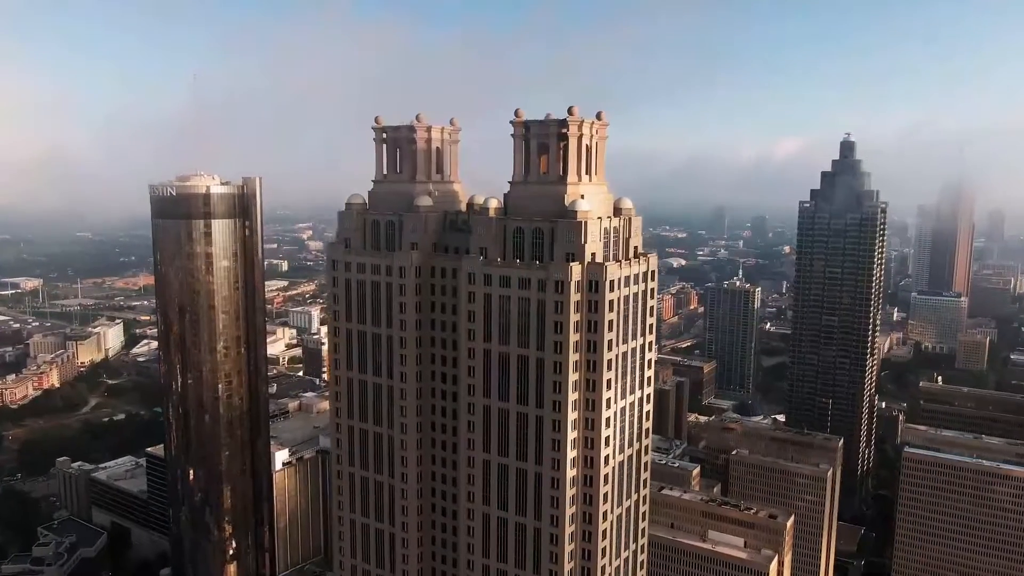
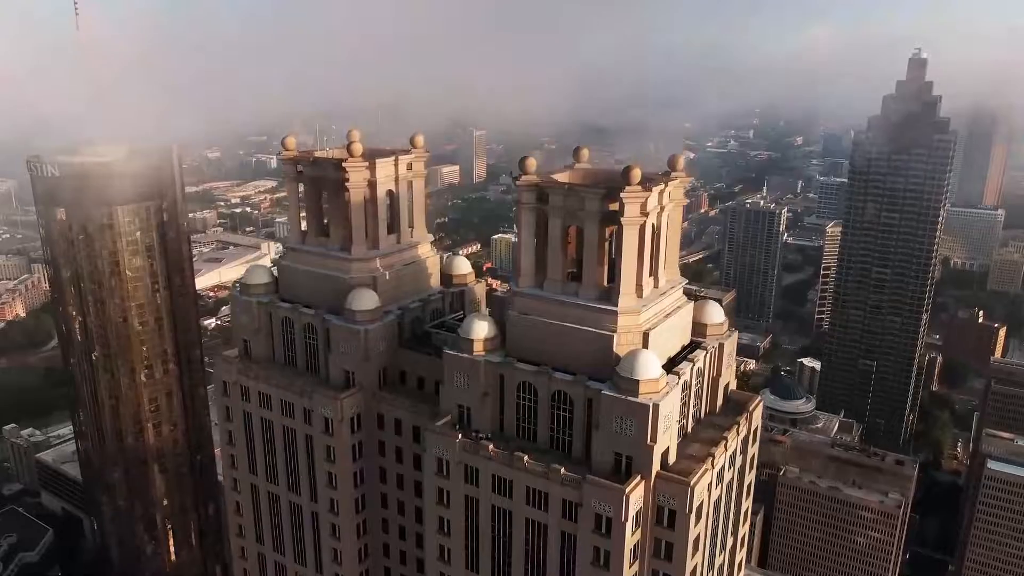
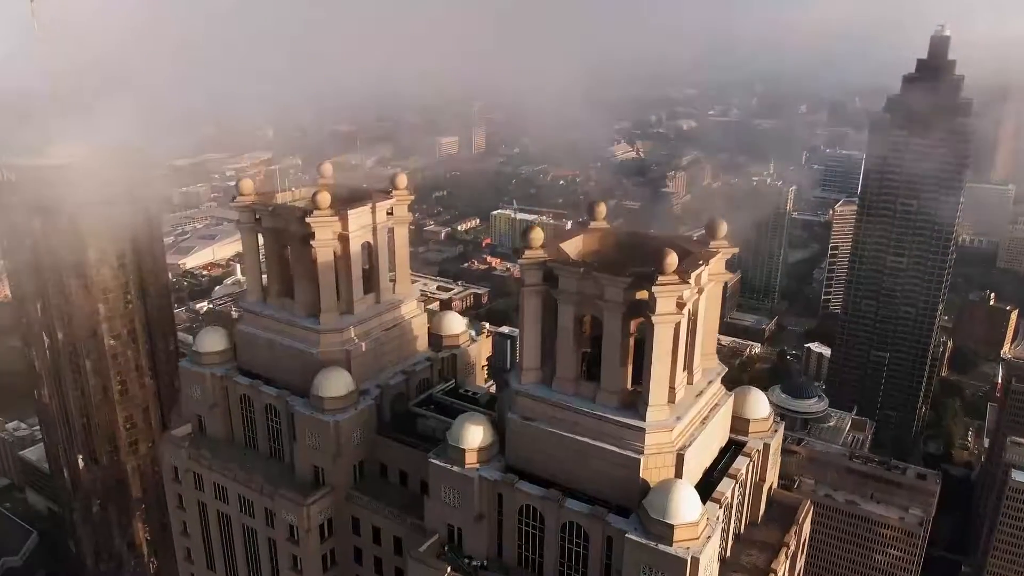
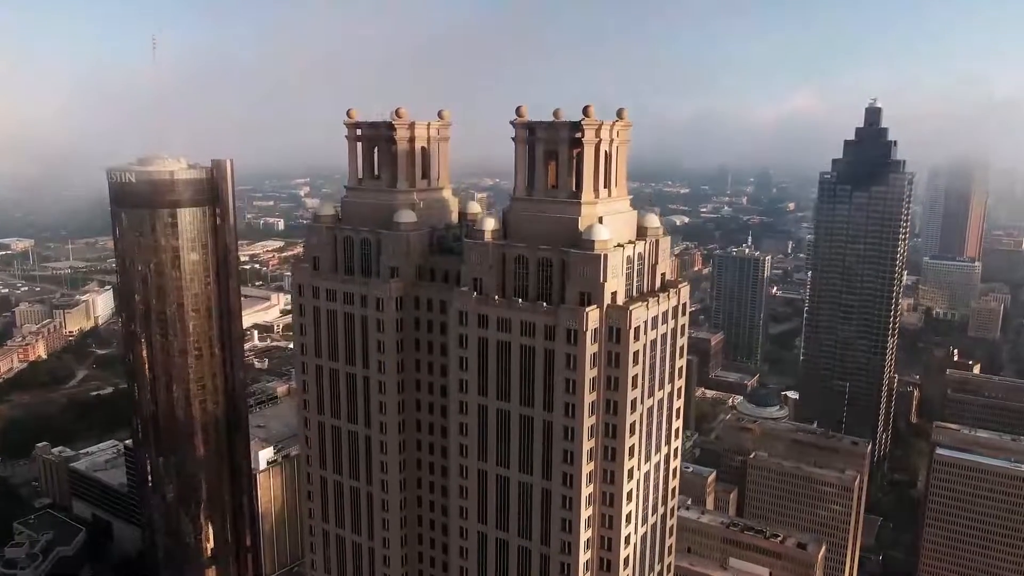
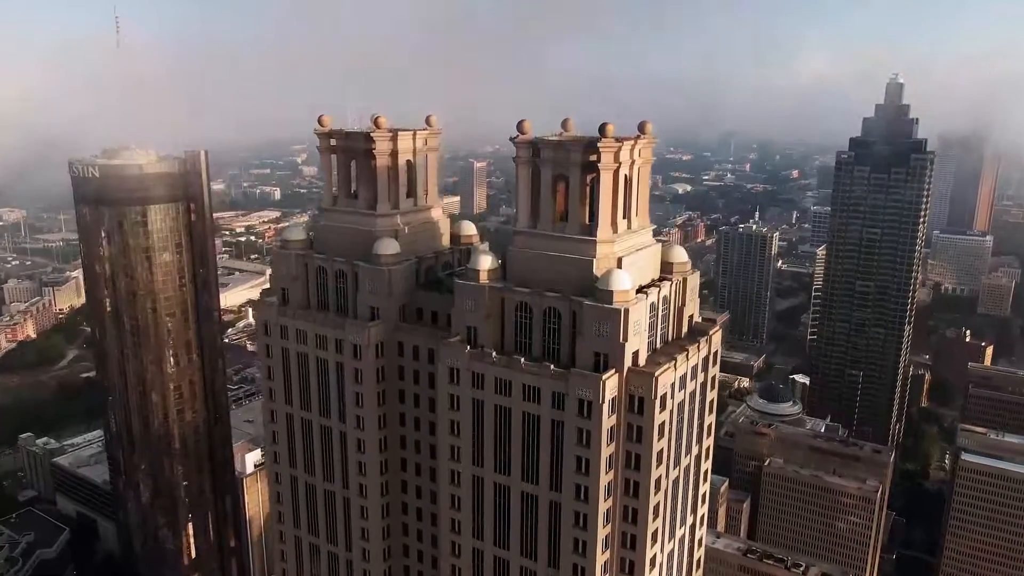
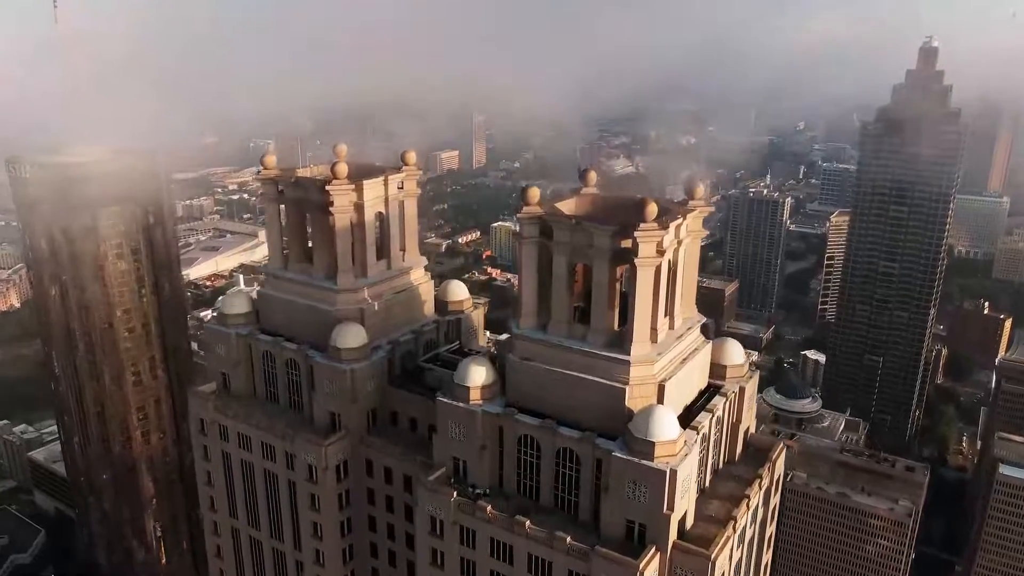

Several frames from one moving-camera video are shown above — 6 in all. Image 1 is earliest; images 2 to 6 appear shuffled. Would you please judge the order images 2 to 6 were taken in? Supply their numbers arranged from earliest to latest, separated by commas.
4, 5, 2, 6, 3
